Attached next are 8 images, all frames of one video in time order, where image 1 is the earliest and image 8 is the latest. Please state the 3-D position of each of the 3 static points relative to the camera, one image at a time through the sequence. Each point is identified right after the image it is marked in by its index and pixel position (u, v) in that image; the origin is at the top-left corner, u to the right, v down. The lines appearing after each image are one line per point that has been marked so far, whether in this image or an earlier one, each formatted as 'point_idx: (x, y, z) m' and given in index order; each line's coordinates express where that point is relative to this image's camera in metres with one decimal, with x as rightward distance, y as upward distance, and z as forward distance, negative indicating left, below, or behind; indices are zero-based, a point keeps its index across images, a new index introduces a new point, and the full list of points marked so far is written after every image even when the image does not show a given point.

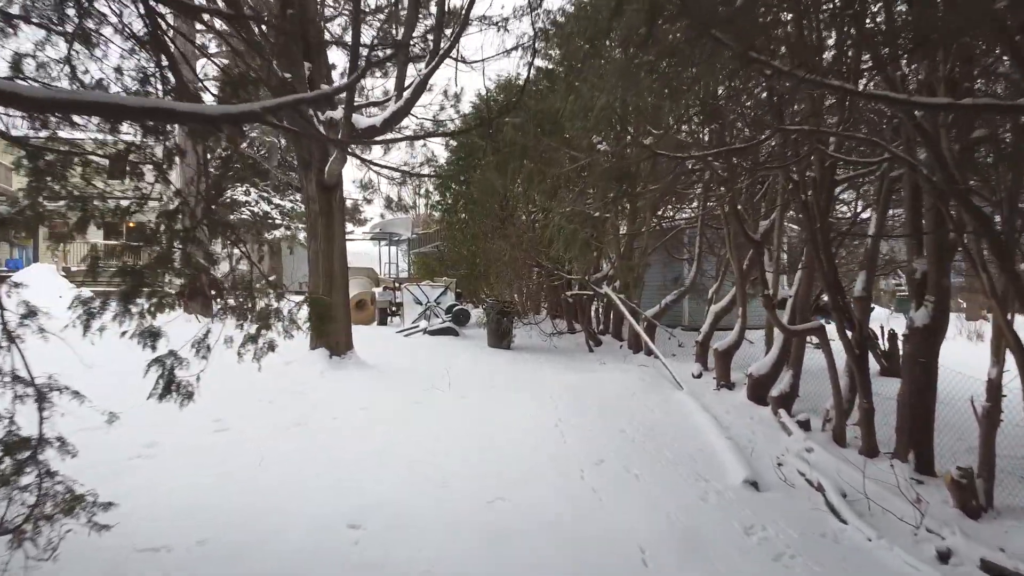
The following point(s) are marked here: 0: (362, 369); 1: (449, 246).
0: (-1.3, -0.7, +7.2) m
1: (-1.0, +0.6, +12.8) m
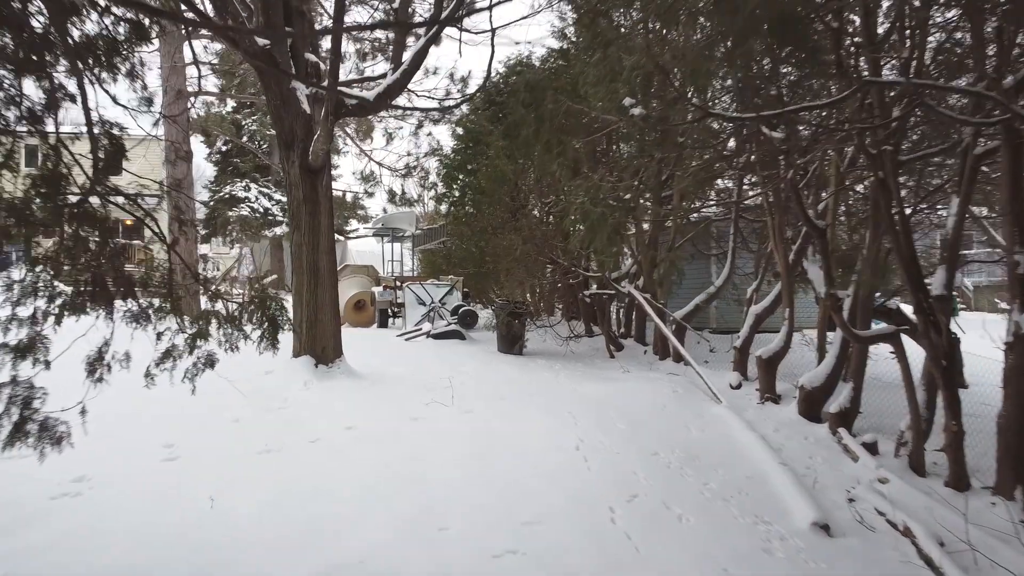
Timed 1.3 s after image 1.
0: (-1.2, -0.7, +6.3) m
1: (-0.8, +0.7, +11.8) m
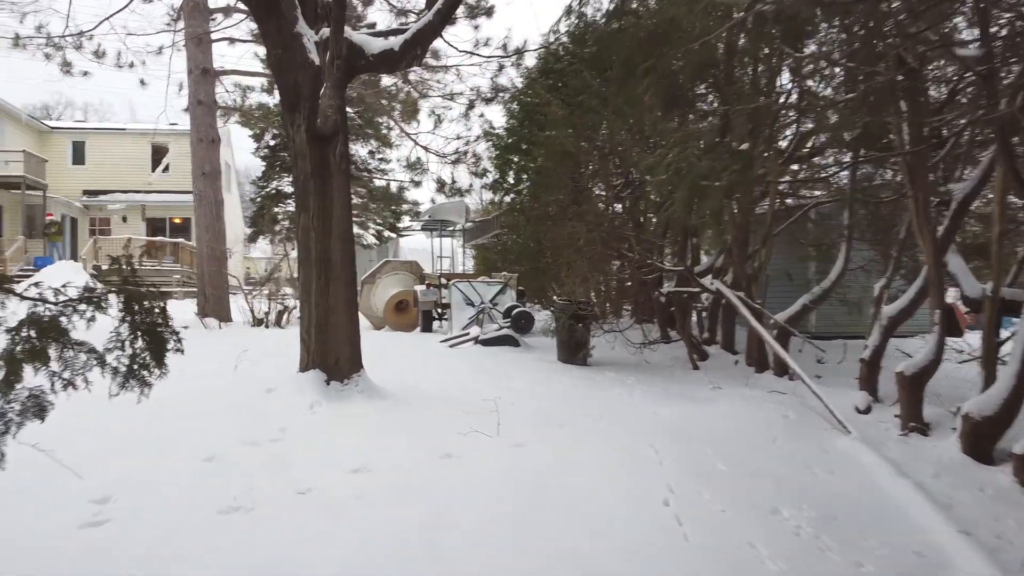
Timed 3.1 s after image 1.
0: (-0.8, -0.7, +5.0) m
1: (0.0, +0.7, +10.5) m
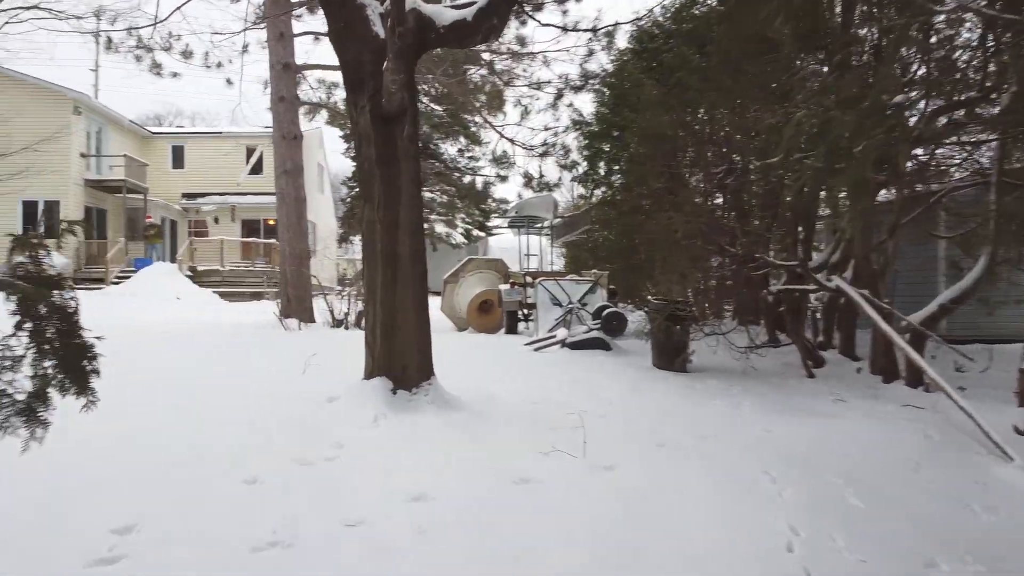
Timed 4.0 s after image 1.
0: (-0.4, -0.7, +4.4) m
1: (+1.1, +0.7, +9.8) m
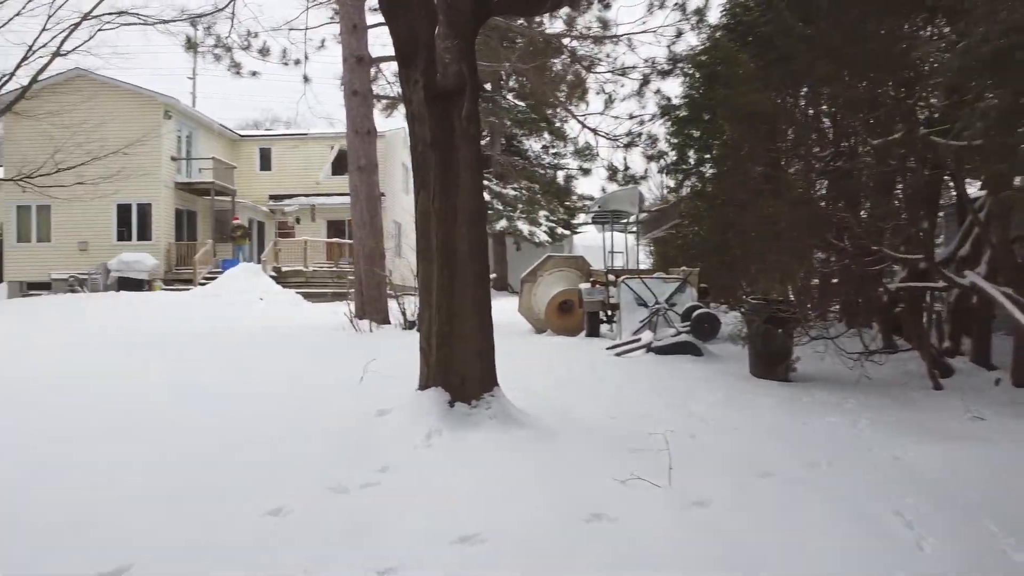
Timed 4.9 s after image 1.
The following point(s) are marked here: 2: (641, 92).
0: (0.0, -0.7, +3.9) m
1: (+2.0, +0.7, +9.1) m
2: (+1.6, +2.4, +9.9) m
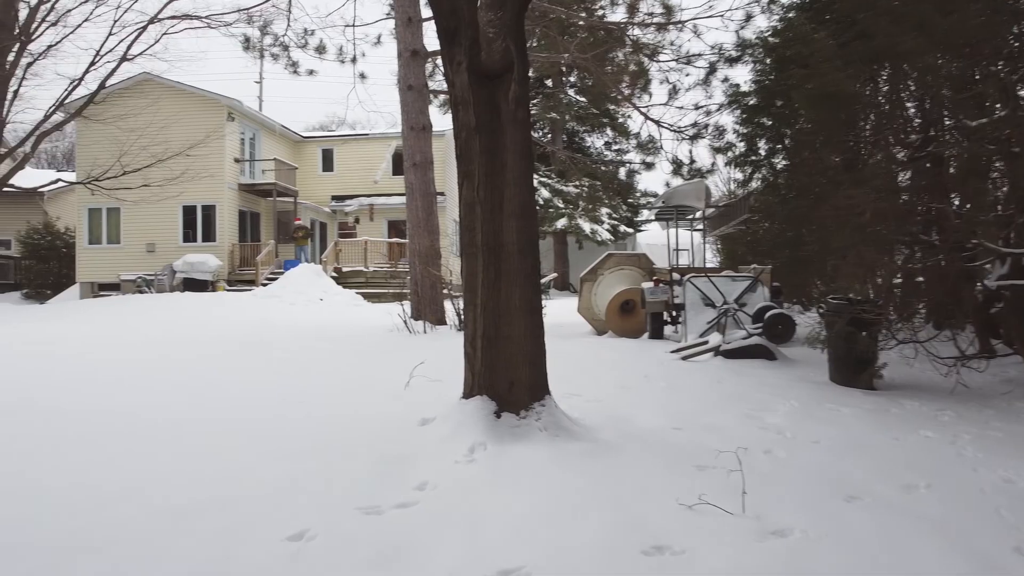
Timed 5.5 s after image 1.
0: (+0.2, -0.7, +3.5) m
1: (+2.6, +0.7, +8.6) m
2: (+2.2, +2.4, +9.4) m
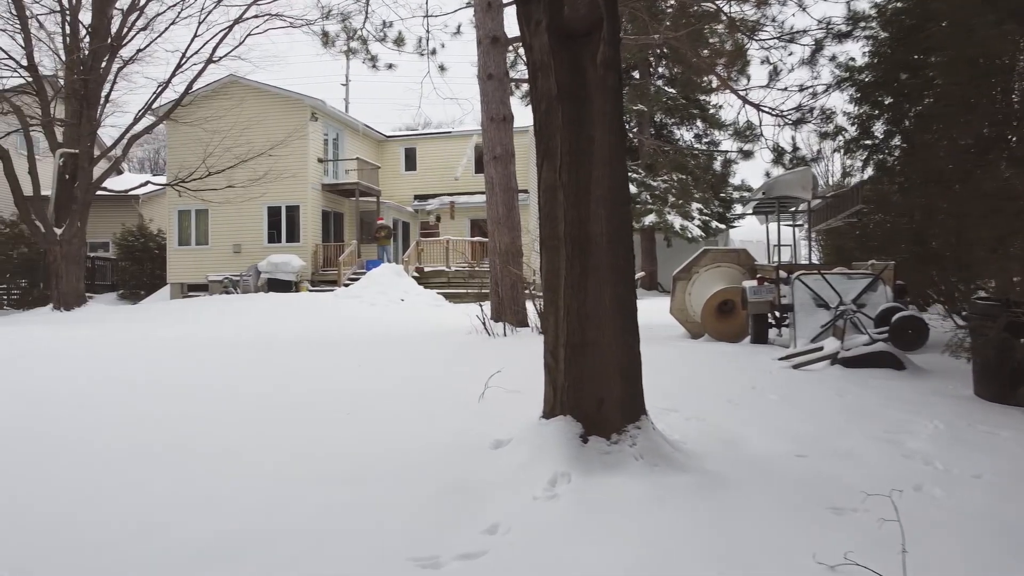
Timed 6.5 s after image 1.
0: (+0.5, -0.7, +2.9) m
1: (+3.5, +0.7, +7.7) m
2: (+3.2, +2.4, +8.6) m
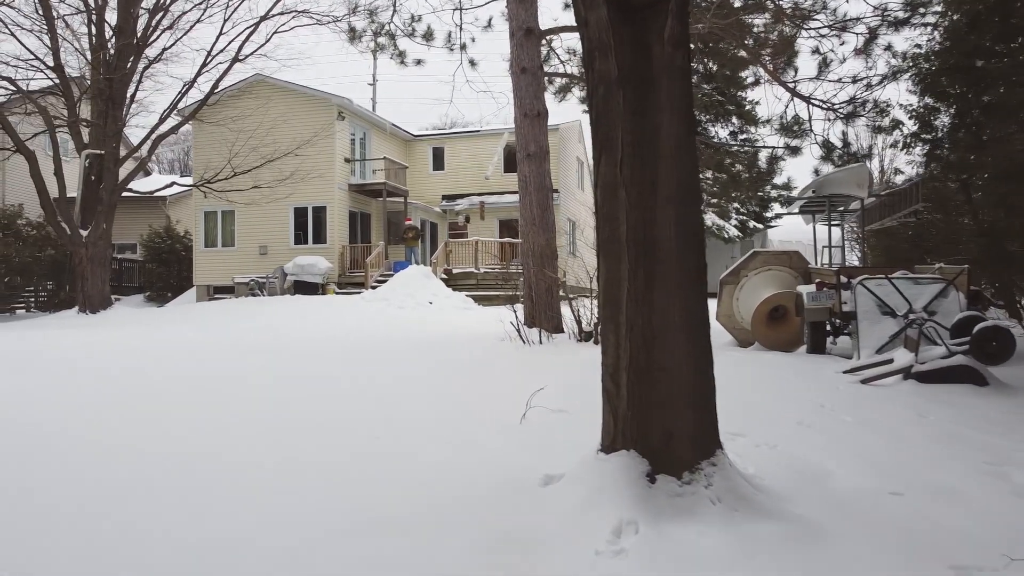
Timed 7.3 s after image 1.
0: (+0.7, -0.7, +2.5) m
1: (+3.8, +0.7, +7.2) m
2: (+3.5, +2.4, +8.0) m
